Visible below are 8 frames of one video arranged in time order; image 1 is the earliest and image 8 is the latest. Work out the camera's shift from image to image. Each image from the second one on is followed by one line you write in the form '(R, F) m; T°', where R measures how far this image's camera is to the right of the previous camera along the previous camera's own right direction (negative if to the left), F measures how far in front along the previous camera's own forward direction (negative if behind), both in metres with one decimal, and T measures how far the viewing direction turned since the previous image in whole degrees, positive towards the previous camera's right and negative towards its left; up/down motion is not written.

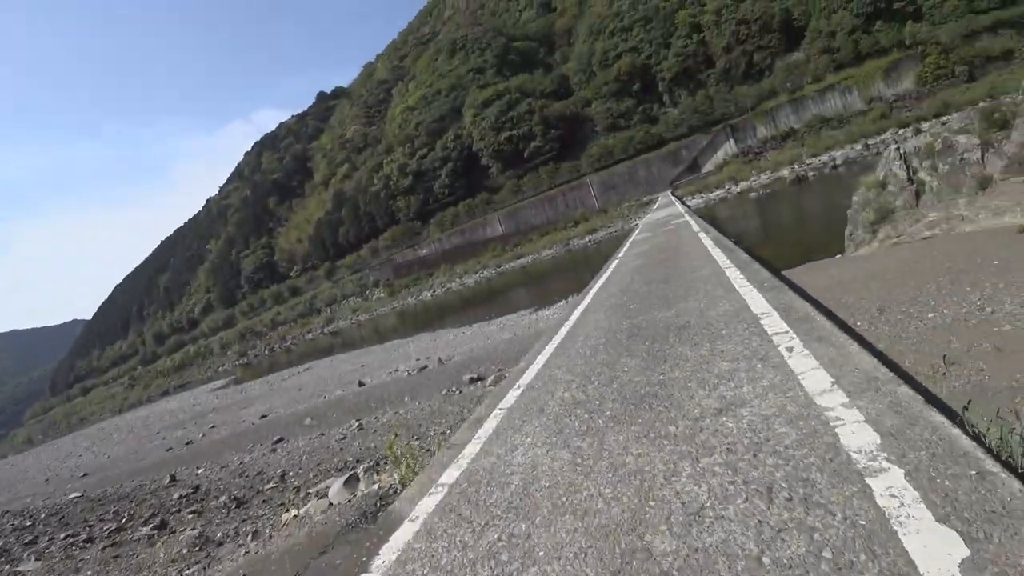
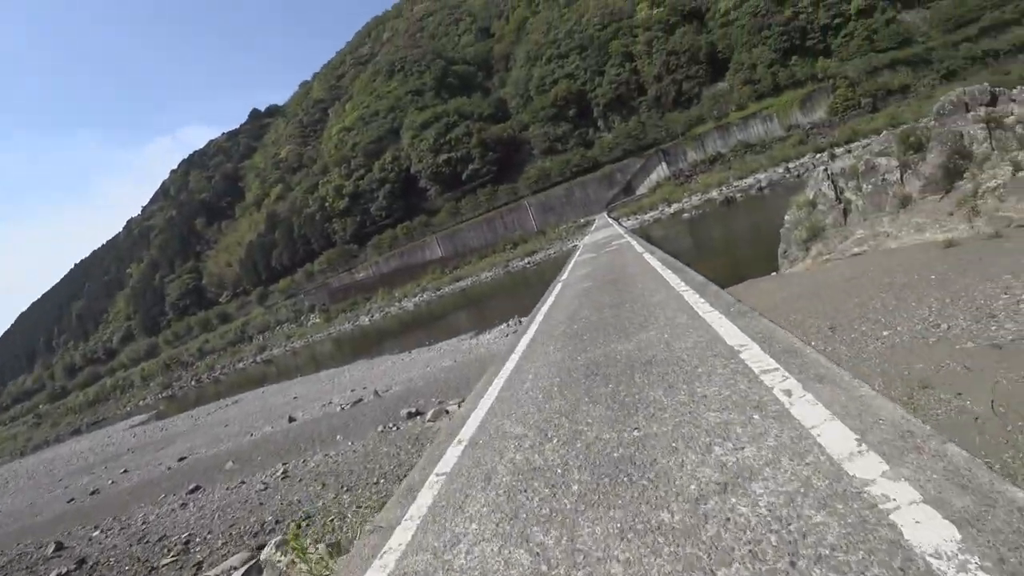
(0.0, +0.2) m; +5°
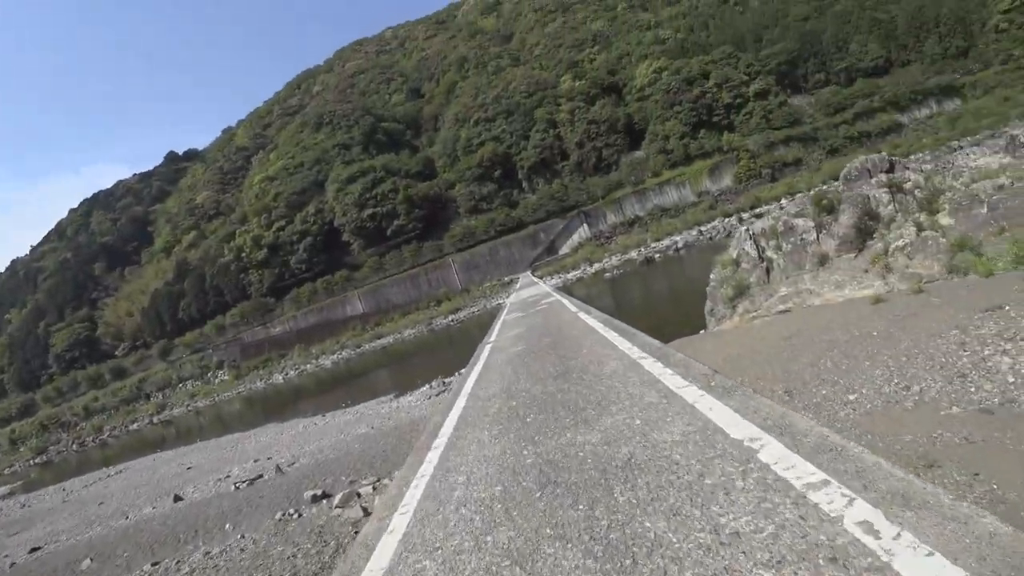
(0.0, +0.3) m; +7°
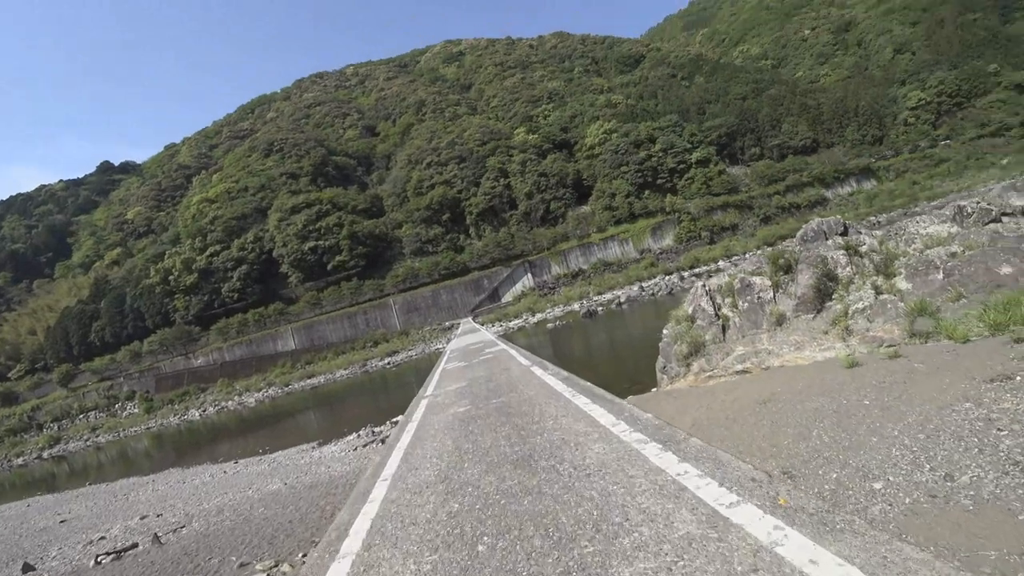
(0.0, +0.4) m; +5°
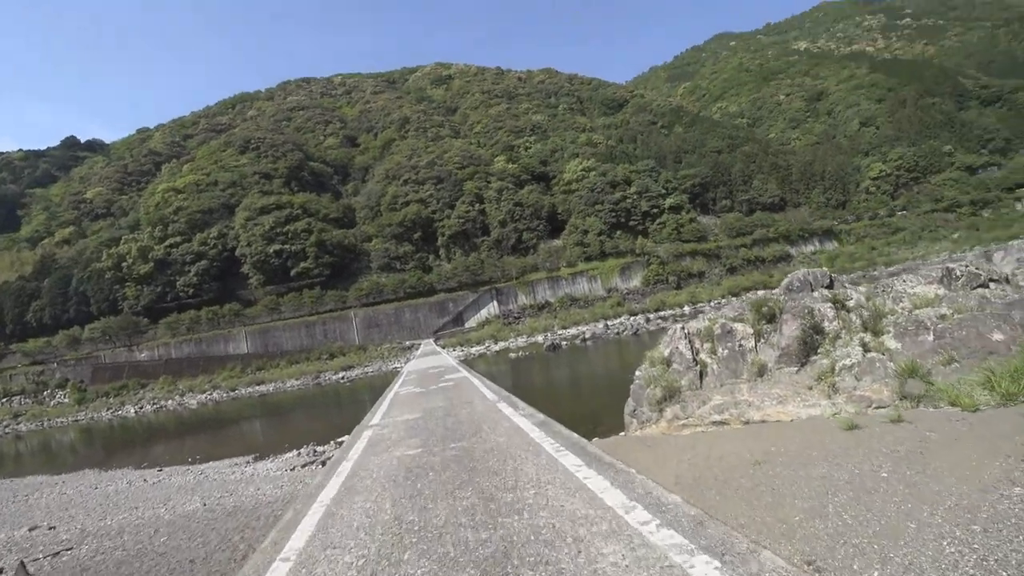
(0.0, +0.4) m; +3°
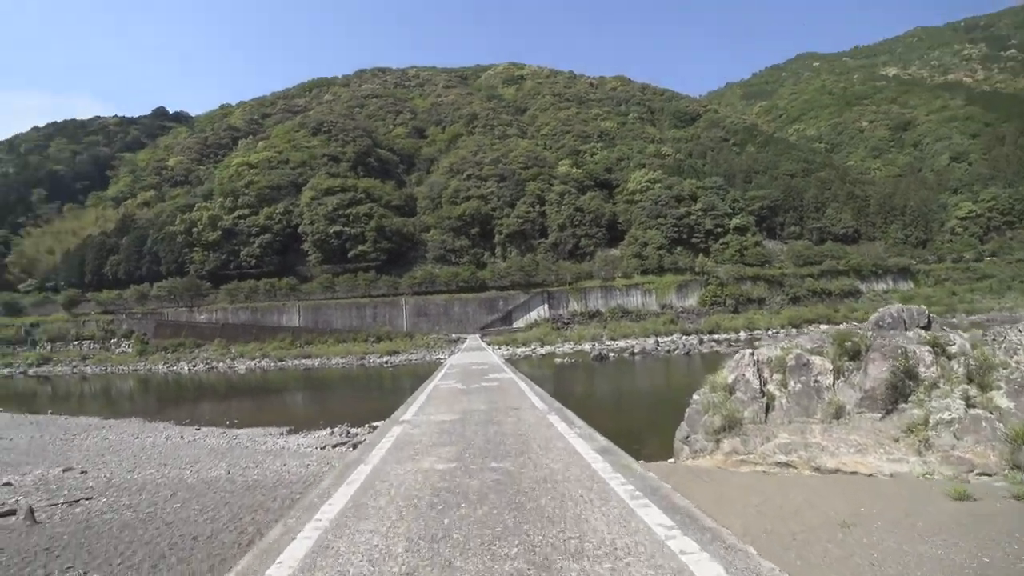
(-0.1, +0.4) m; -5°
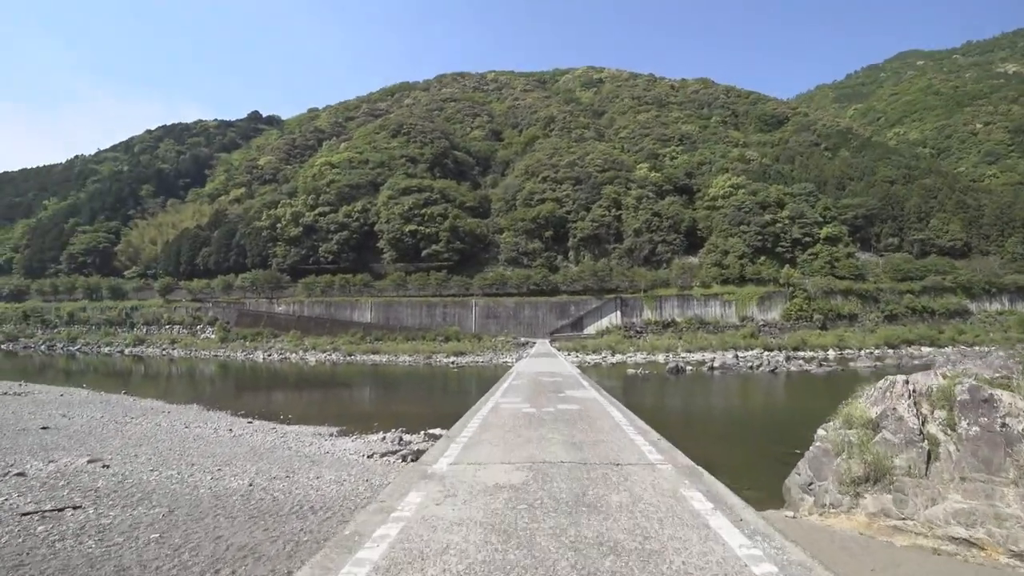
(-0.1, +1.0) m; -6°
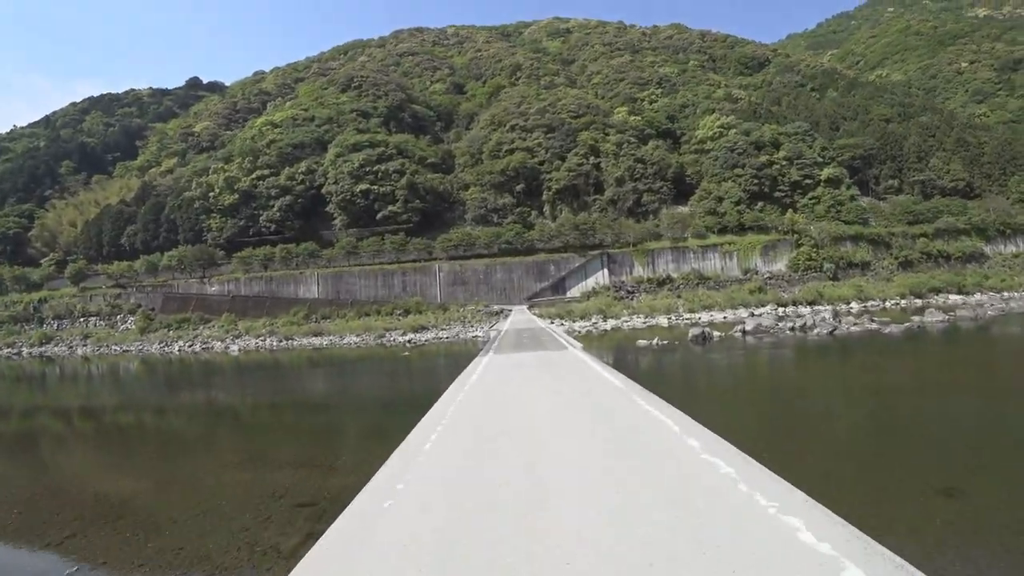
(+0.2, +5.9) m; +2°
